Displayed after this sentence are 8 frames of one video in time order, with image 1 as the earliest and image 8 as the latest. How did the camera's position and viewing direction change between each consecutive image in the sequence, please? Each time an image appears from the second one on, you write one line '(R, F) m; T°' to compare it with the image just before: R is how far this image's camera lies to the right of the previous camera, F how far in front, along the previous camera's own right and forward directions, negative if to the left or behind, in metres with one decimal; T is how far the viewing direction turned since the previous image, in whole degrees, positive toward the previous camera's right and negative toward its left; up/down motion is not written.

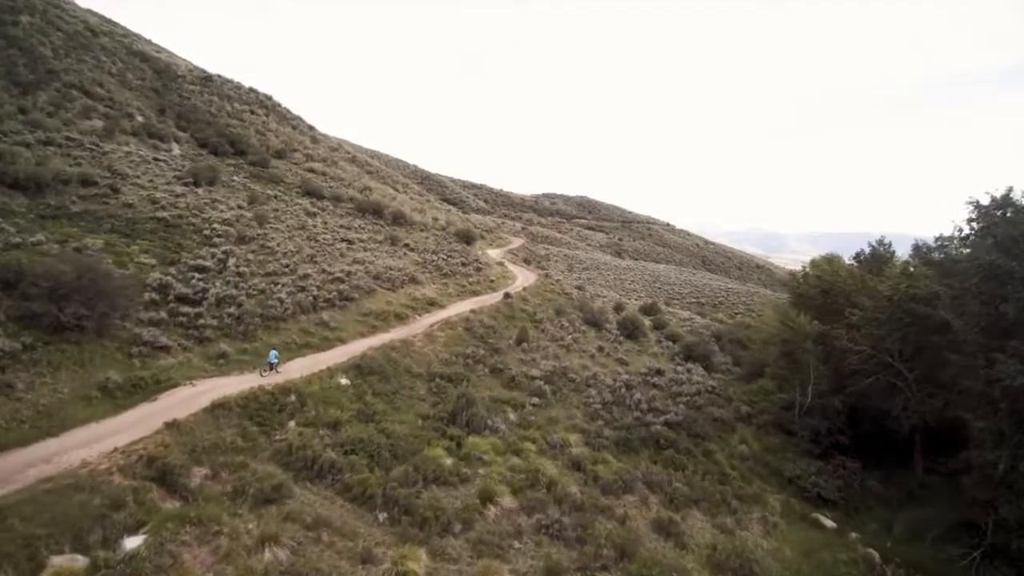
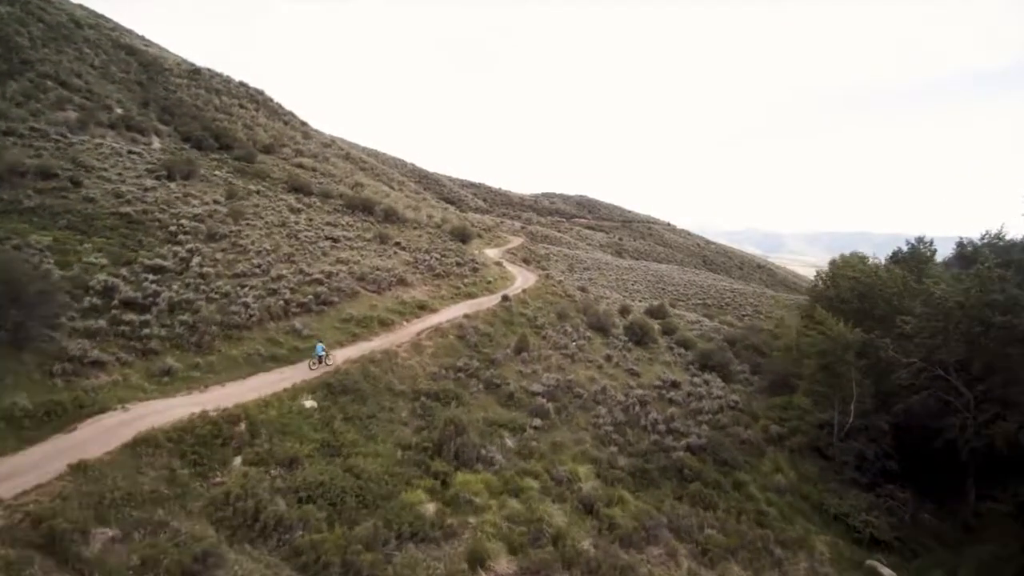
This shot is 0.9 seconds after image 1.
(0.0, +3.9) m; 0°
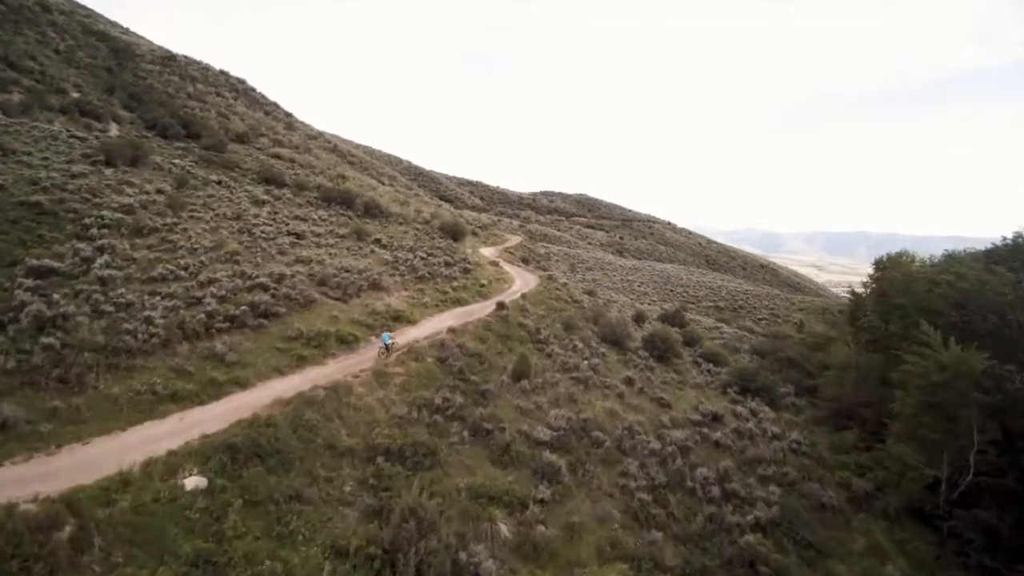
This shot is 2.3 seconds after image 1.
(+0.1, +7.2) m; 0°
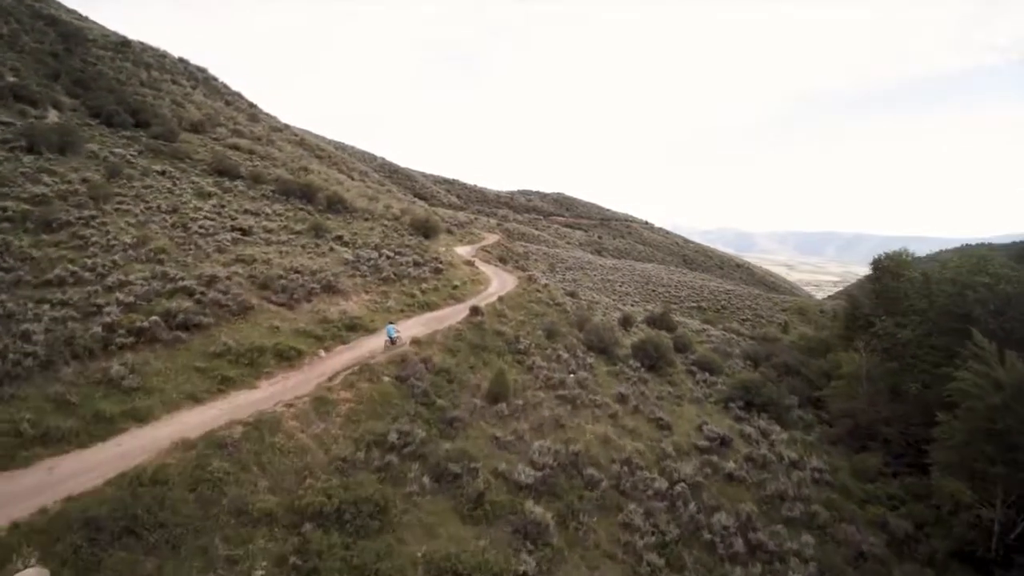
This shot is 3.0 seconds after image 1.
(+0.1, +3.9) m; +2°
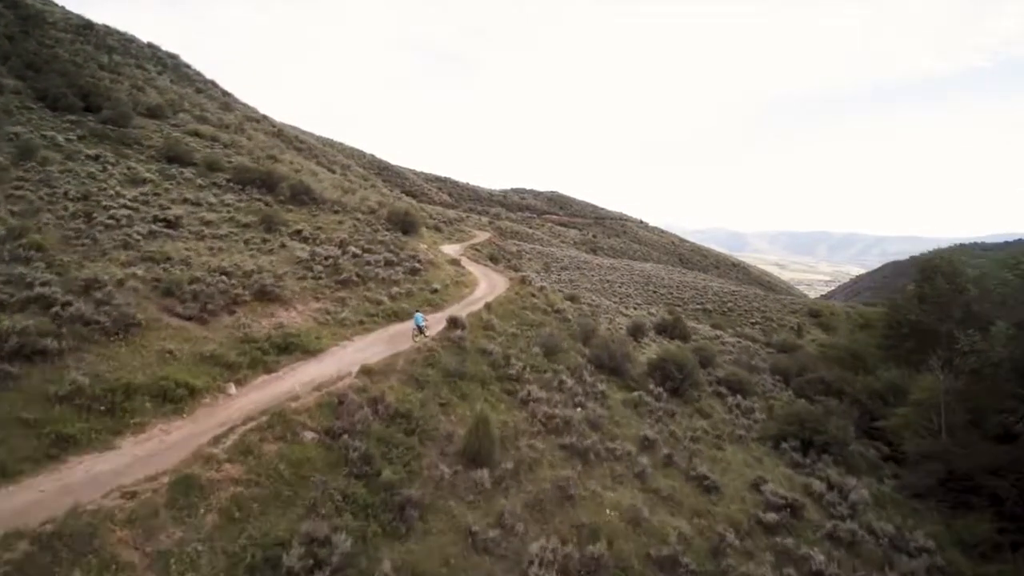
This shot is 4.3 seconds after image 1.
(+0.2, +6.3) m; +1°
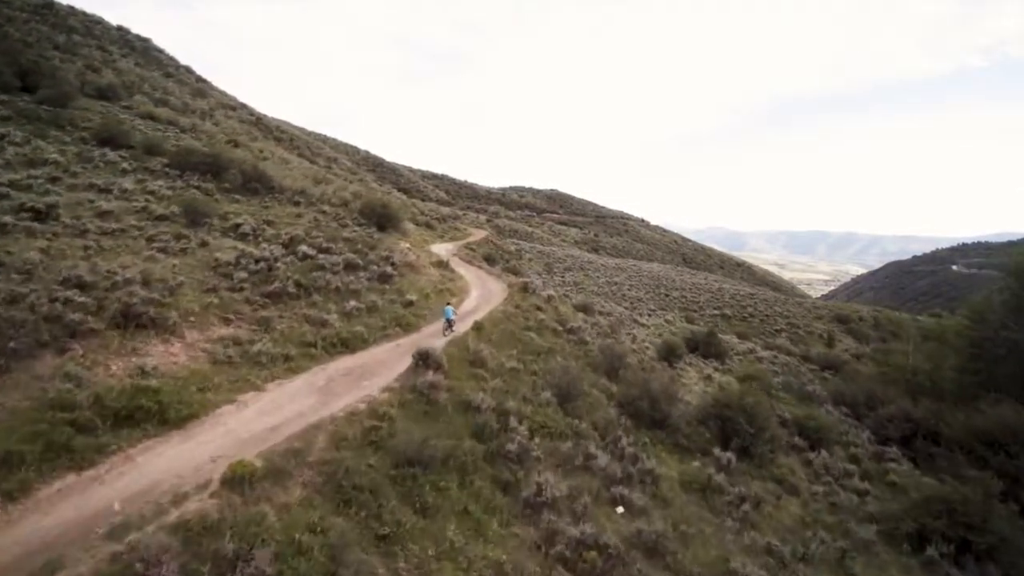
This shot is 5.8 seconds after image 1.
(0.0, +7.5) m; 0°
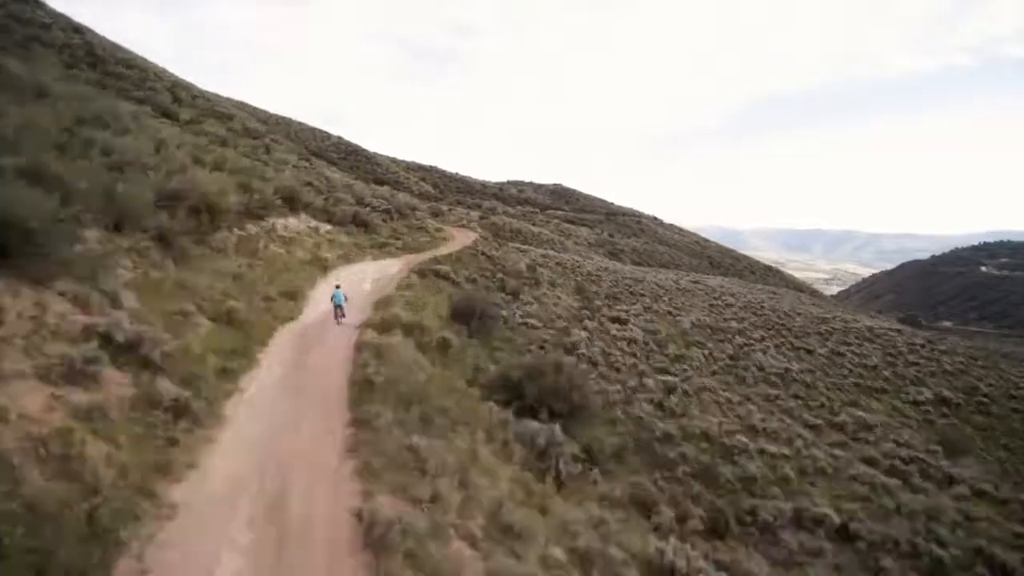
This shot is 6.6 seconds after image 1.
(-0.9, +36.0) m; 0°
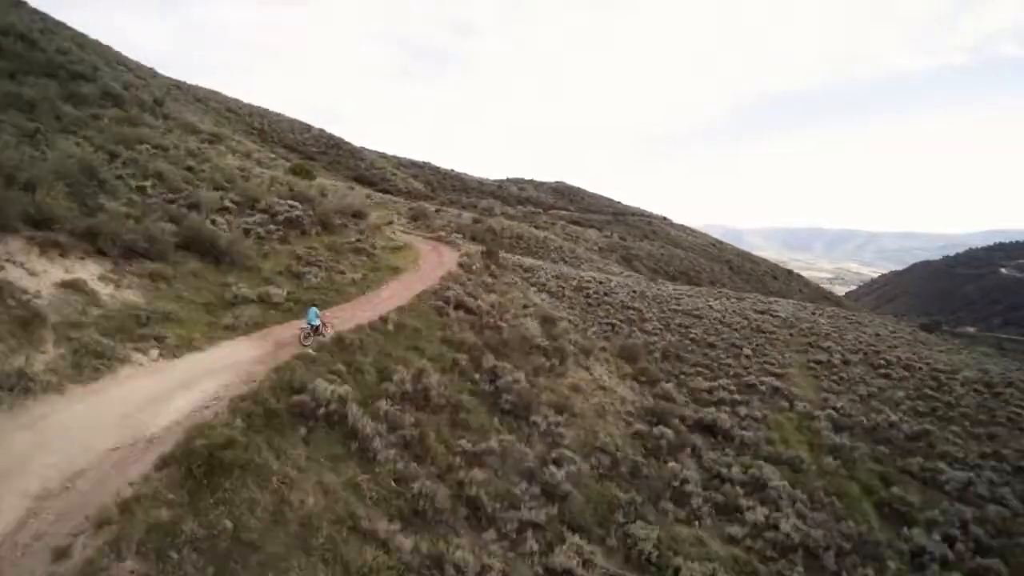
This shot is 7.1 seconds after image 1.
(-0.1, +18.6) m; 0°
